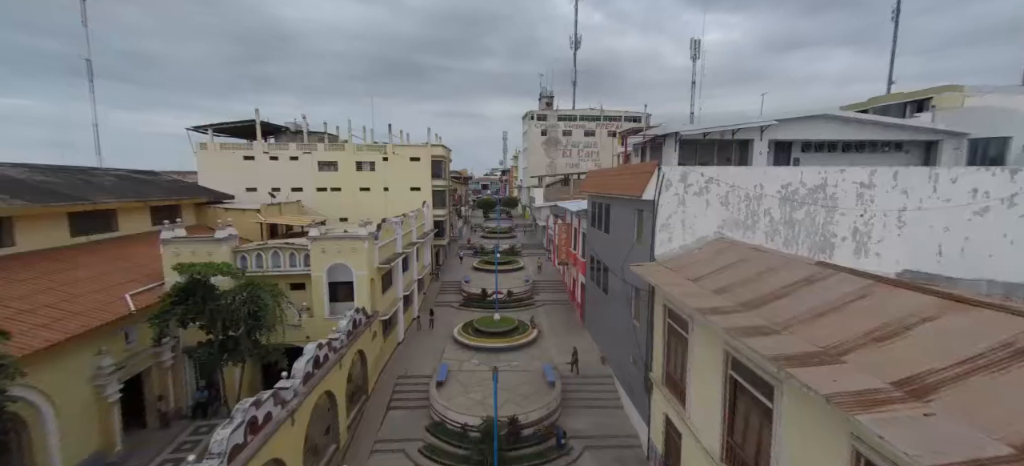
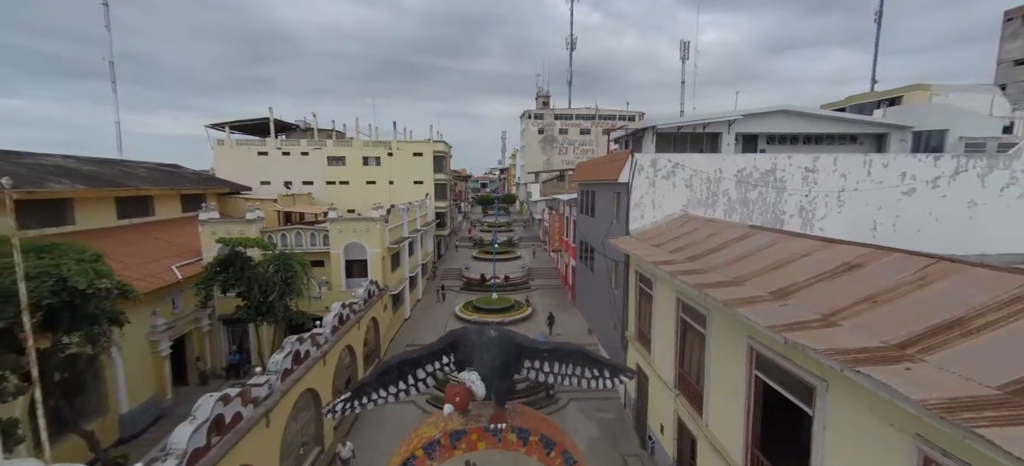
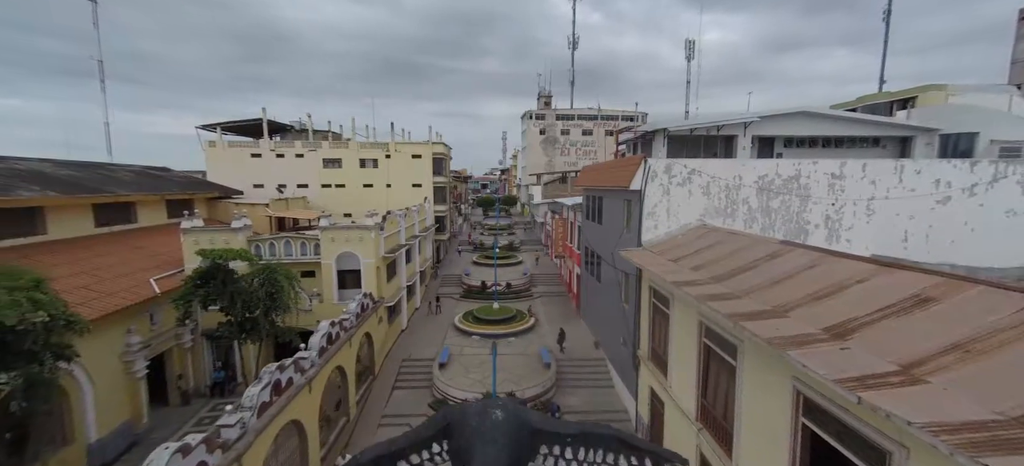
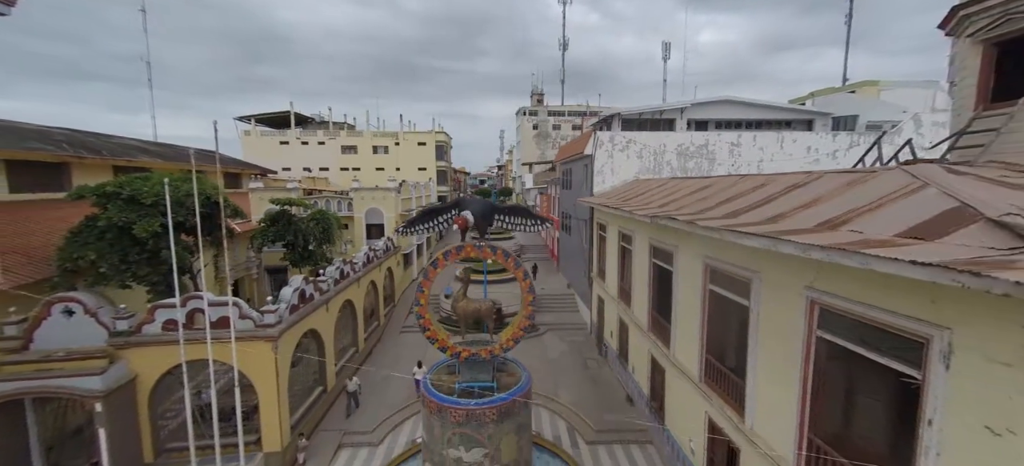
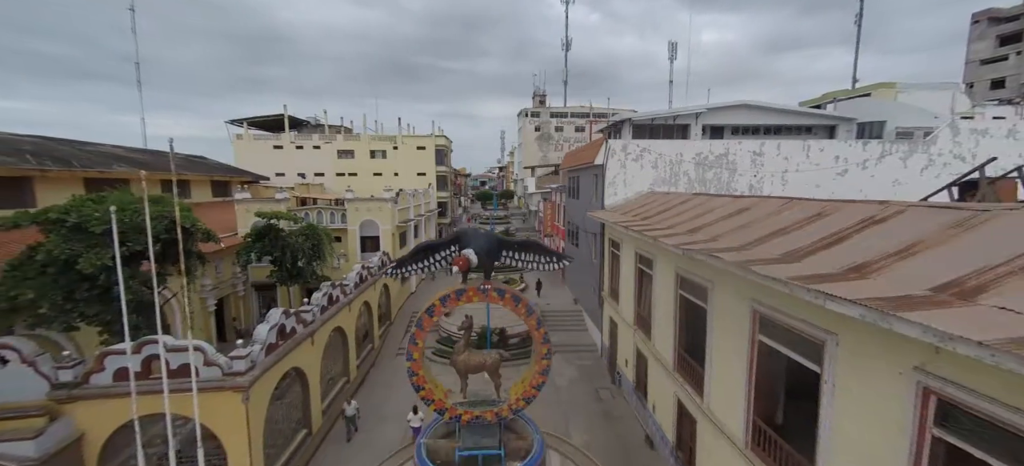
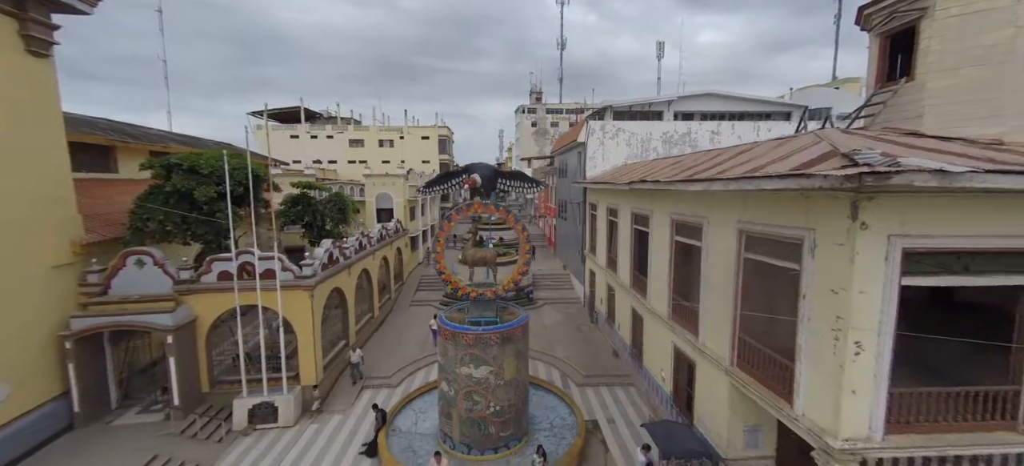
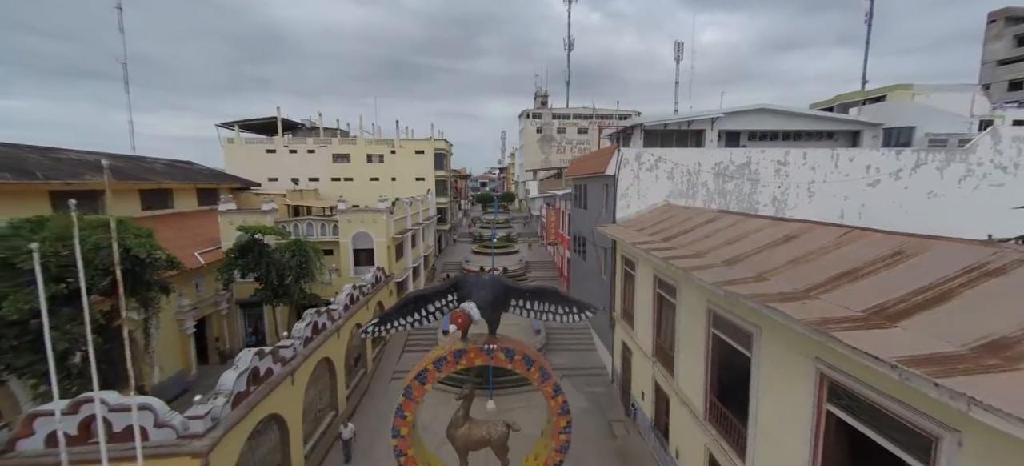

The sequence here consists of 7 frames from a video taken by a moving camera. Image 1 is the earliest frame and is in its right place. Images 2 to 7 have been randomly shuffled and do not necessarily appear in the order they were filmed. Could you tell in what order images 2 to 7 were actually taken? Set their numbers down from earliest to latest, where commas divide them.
3, 2, 7, 5, 4, 6
